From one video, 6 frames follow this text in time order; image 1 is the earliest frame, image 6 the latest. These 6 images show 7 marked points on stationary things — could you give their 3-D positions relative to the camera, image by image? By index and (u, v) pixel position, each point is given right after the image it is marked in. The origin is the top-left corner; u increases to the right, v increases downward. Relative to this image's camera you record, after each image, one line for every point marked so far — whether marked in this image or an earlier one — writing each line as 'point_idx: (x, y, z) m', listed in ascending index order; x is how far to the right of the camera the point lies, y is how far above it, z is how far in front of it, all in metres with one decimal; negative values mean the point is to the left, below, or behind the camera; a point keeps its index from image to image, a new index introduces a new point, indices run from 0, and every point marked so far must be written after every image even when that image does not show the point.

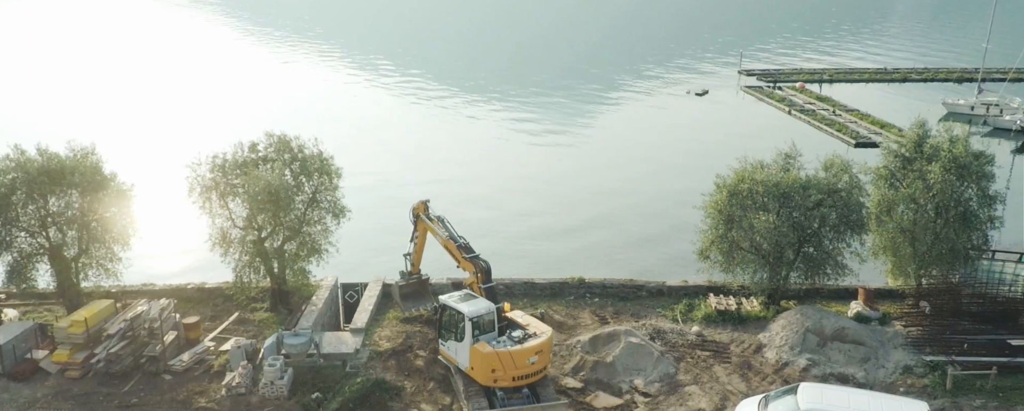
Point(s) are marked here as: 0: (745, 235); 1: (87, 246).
0: (+4.8, -0.6, +15.0) m
1: (-9.0, -0.9, +15.5) m
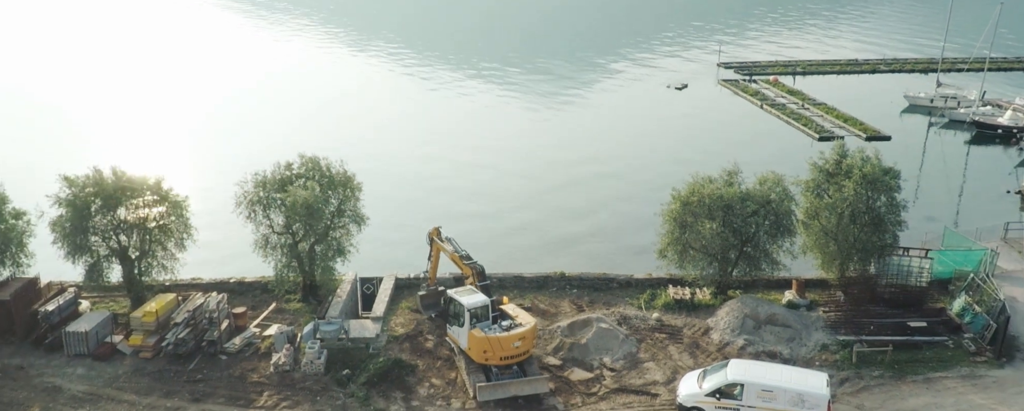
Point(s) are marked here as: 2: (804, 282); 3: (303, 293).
0: (+4.6, -0.8, +18.1) m
1: (-9.2, -1.1, +18.4) m
2: (+7.7, -2.0, +19.2) m
3: (-5.4, -2.3, +19.0) m
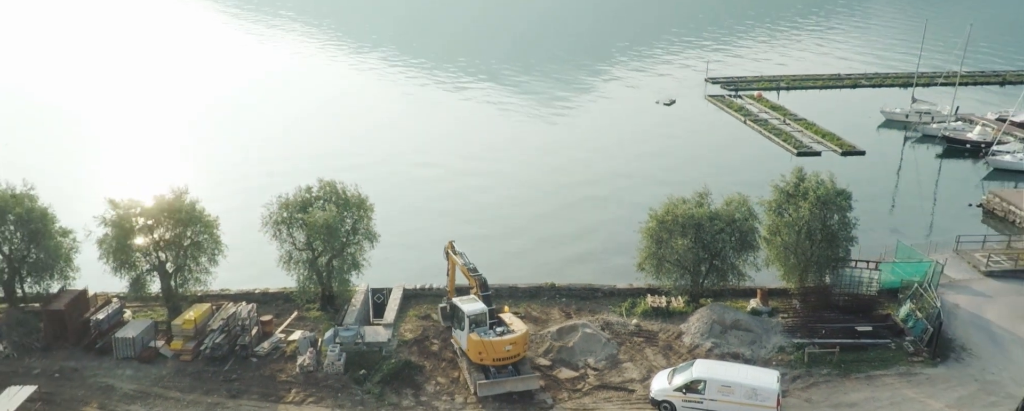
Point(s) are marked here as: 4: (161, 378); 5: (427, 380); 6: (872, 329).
0: (+4.4, -1.3, +20.5) m
1: (-9.3, -1.6, +20.7) m
2: (+7.6, -2.5, +21.6) m
3: (-5.6, -2.8, +21.2) m
4: (-8.7, -4.3, +18.1) m
5: (-2.1, -4.3, +18.0) m
6: (+9.7, -3.3, +19.6) m
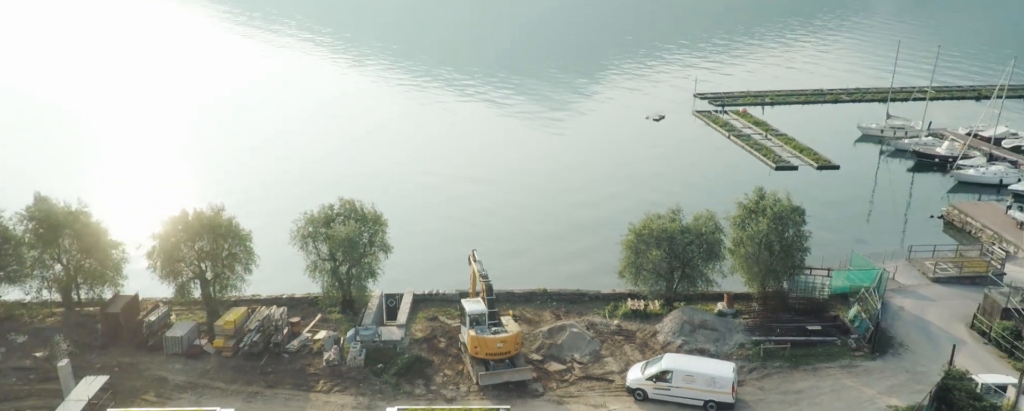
0: (+4.3, -1.8, +23.4) m
1: (-9.5, -2.1, +23.6) m
2: (+7.5, -3.0, +24.6) m
3: (-5.7, -3.3, +24.2) m
4: (-8.8, -4.8, +21.0) m
5: (-2.2, -4.8, +20.9) m
6: (+9.6, -3.8, +22.6) m
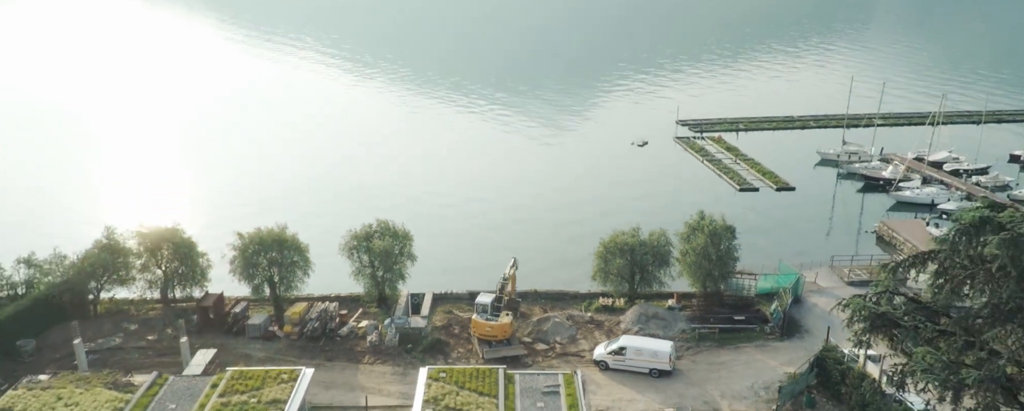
0: (+4.2, -2.6, +30.5) m
1: (-9.6, -3.0, +30.7) m
2: (+7.4, -3.9, +31.6) m
3: (-5.8, -4.2, +31.2) m
4: (-9.0, -5.6, +28.1) m
5: (-2.3, -5.6, +28.0) m
6: (+9.5, -4.6, +29.6) m
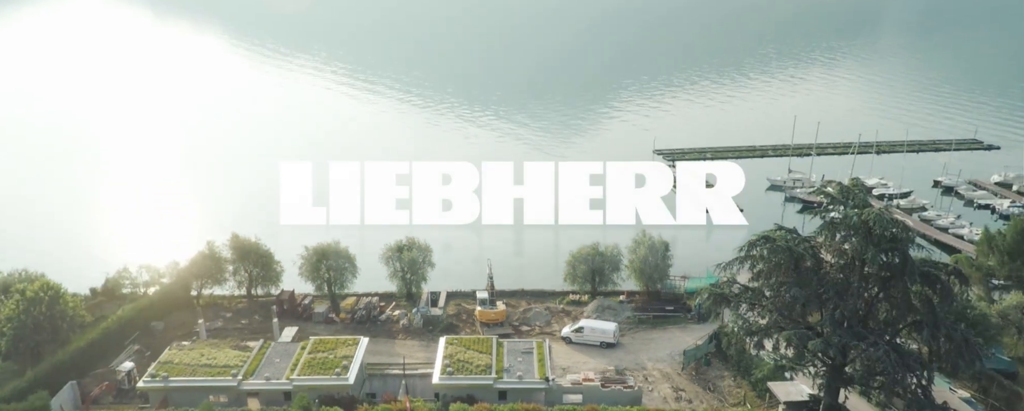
0: (+3.8, -3.8, +41.6) m
1: (-10.0, -4.2, +42.0) m
2: (+7.0, -5.1, +42.6) m
3: (-6.2, -5.4, +42.4) m
4: (-9.4, -6.7, +39.2) m
5: (-2.8, -6.7, +39.1) m
6: (+9.1, -5.8, +40.6) m
